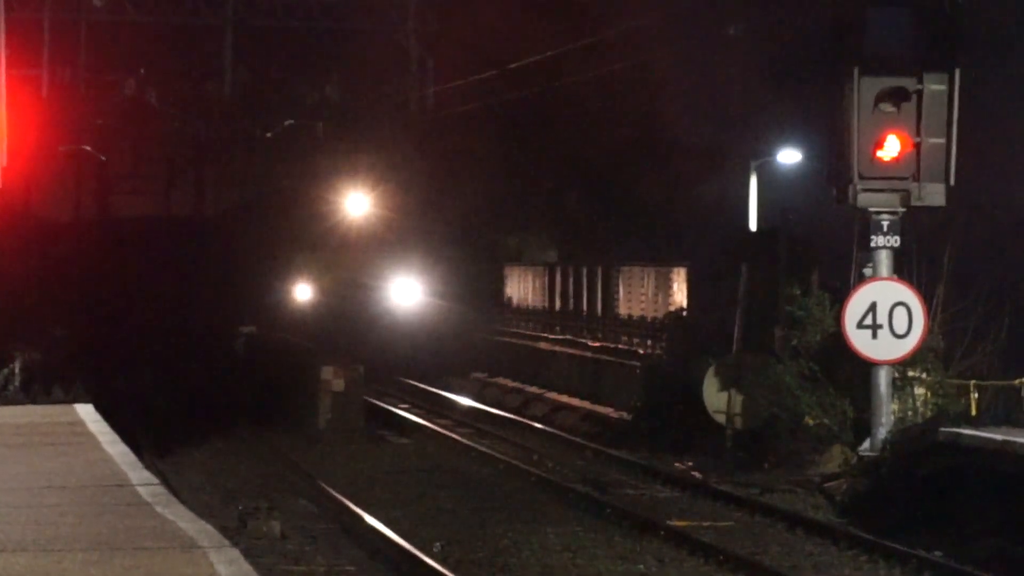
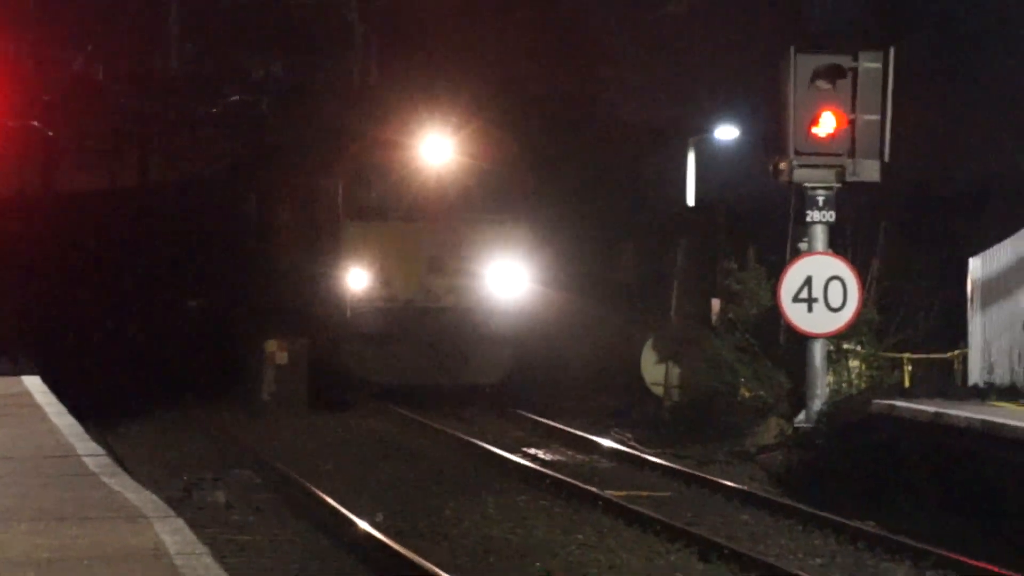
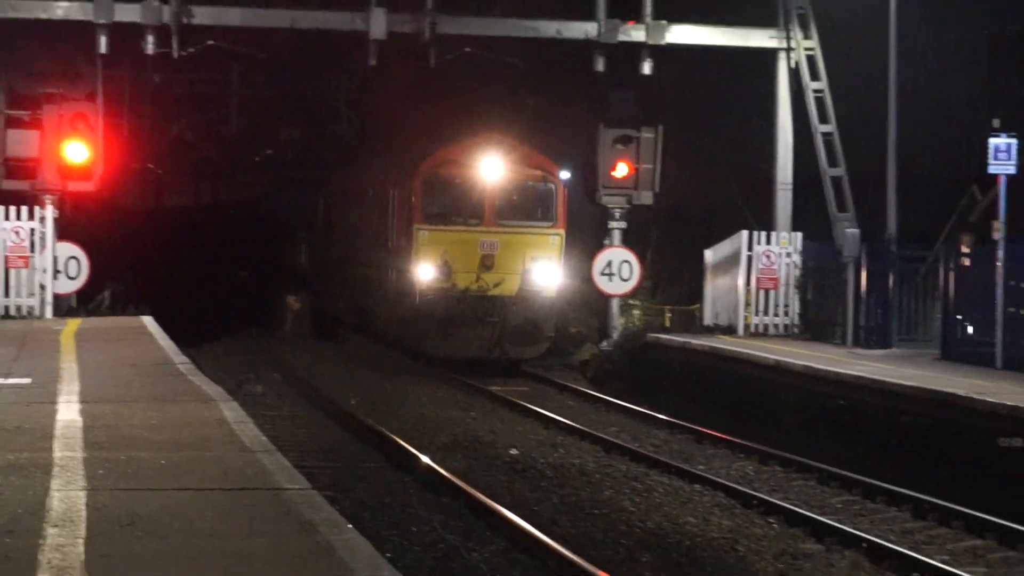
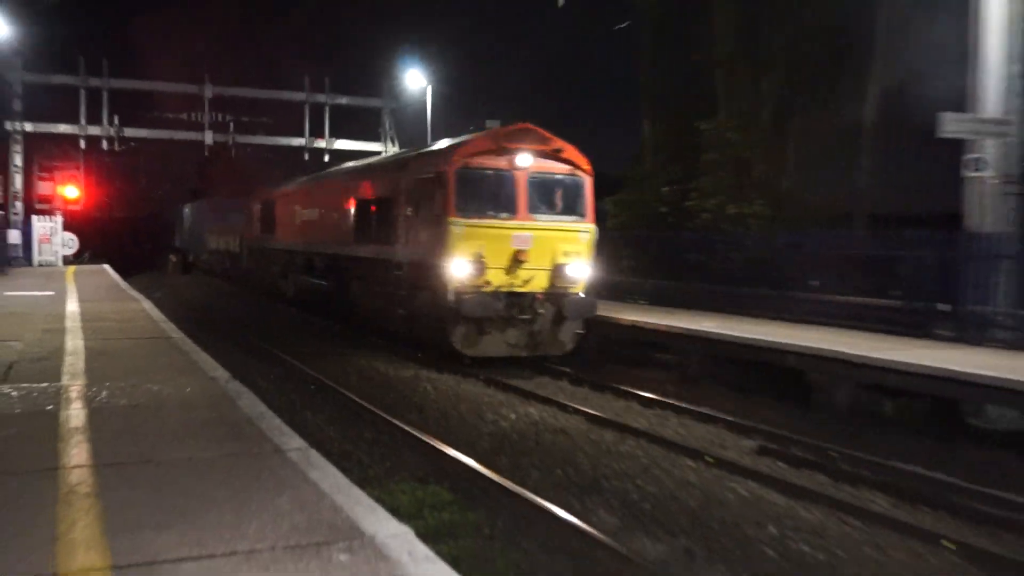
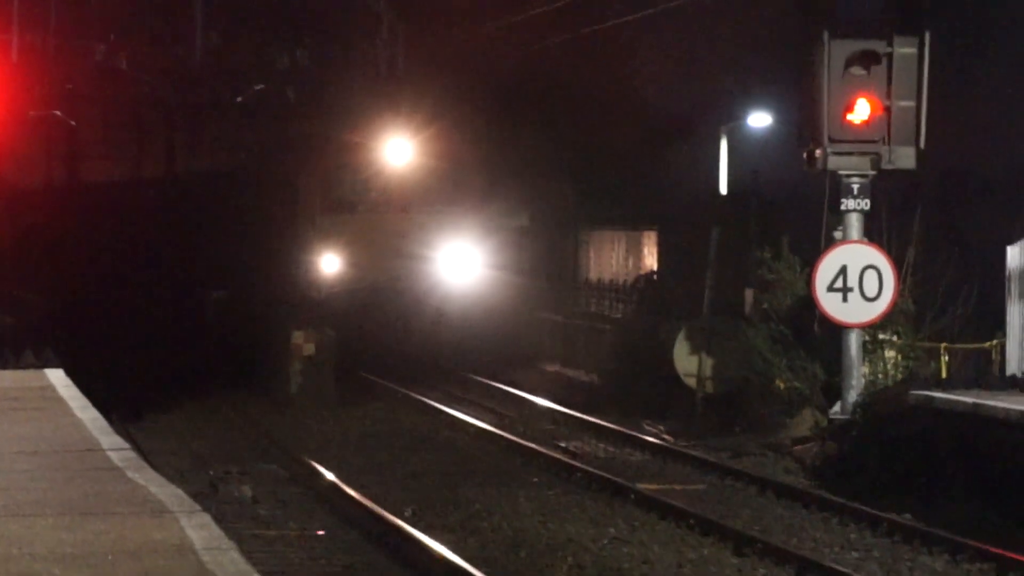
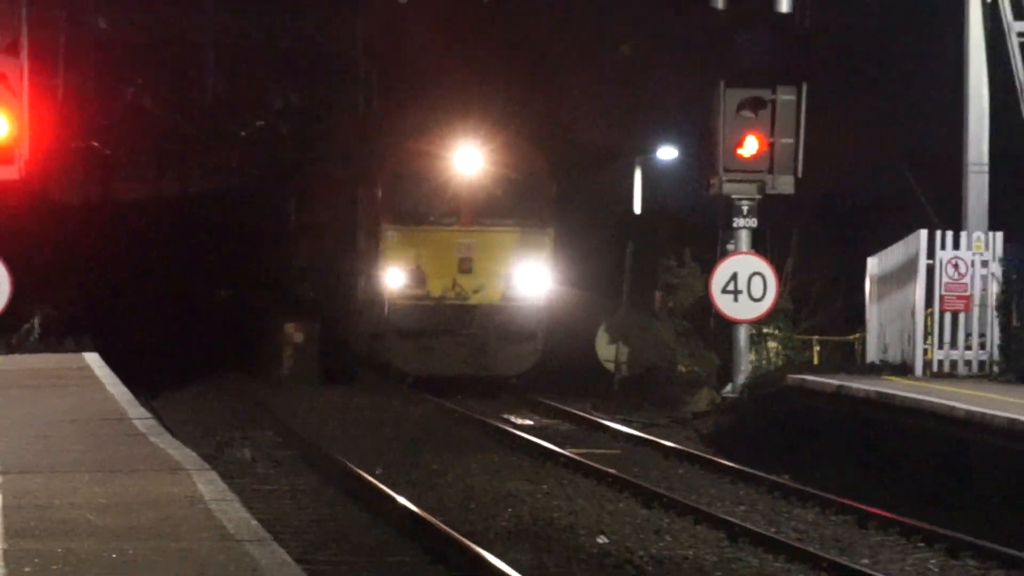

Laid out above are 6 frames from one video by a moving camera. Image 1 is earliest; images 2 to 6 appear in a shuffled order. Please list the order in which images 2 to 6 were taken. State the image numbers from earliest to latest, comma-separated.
5, 2, 6, 3, 4
